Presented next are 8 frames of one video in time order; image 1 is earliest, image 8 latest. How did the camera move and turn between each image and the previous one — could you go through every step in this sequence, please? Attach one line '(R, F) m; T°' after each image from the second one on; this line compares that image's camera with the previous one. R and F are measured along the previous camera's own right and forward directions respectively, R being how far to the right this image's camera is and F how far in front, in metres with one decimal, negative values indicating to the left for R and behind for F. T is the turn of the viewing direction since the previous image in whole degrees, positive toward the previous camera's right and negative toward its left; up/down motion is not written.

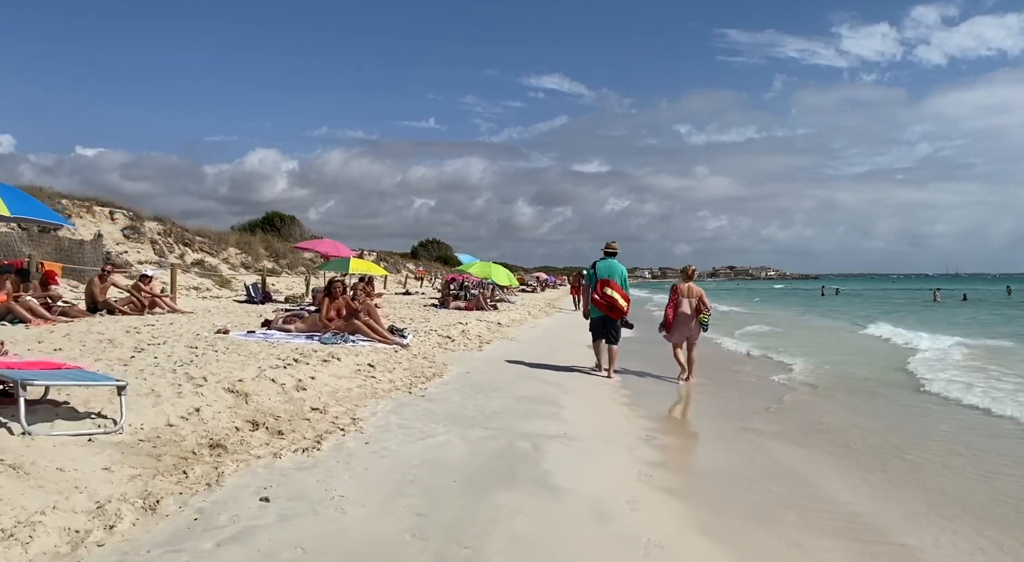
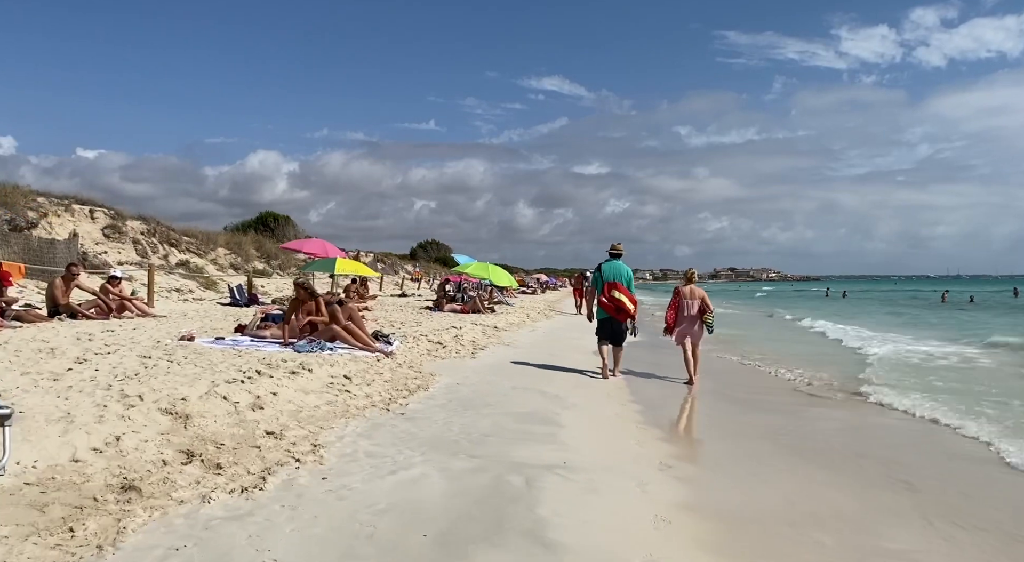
(+0.1, +0.9) m; 0°
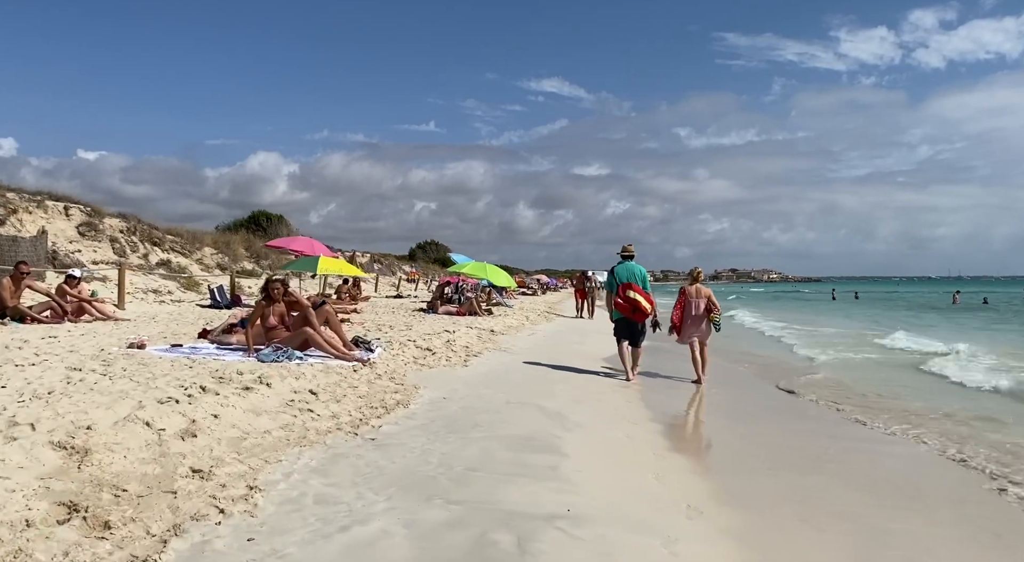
(+0.1, +1.1) m; 0°
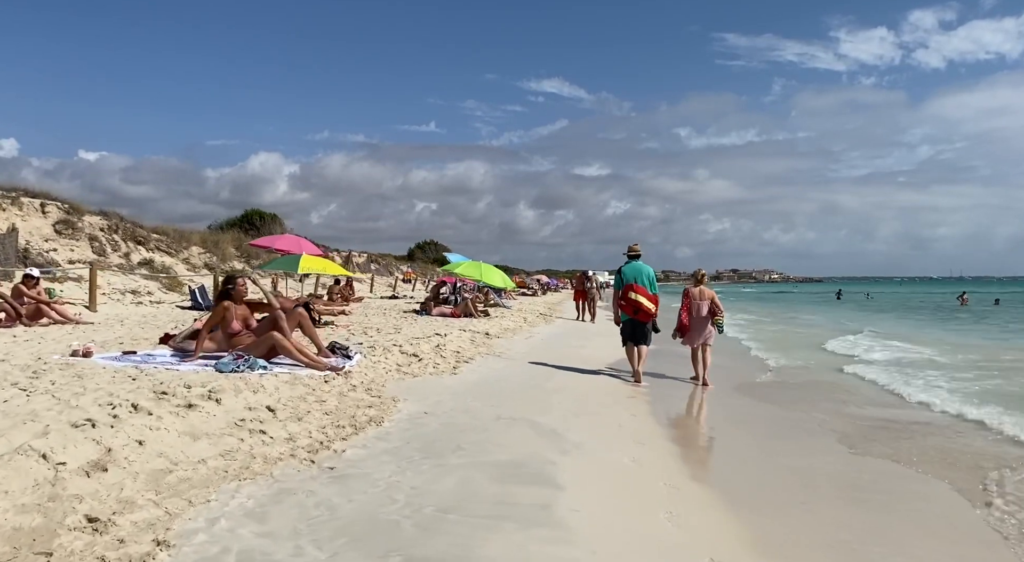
(+0.1, +0.9) m; 0°
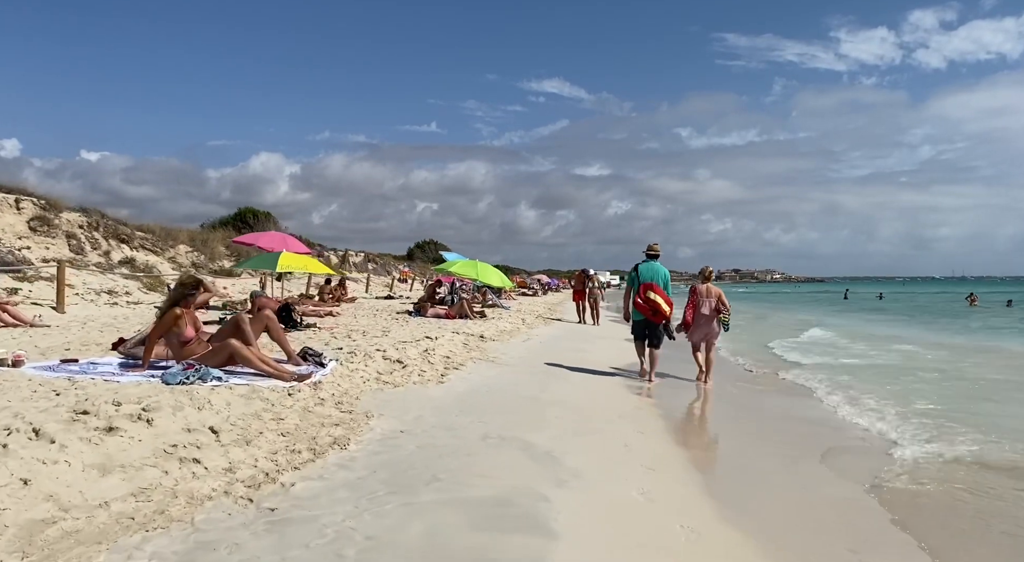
(+0.1, +0.9) m; 0°
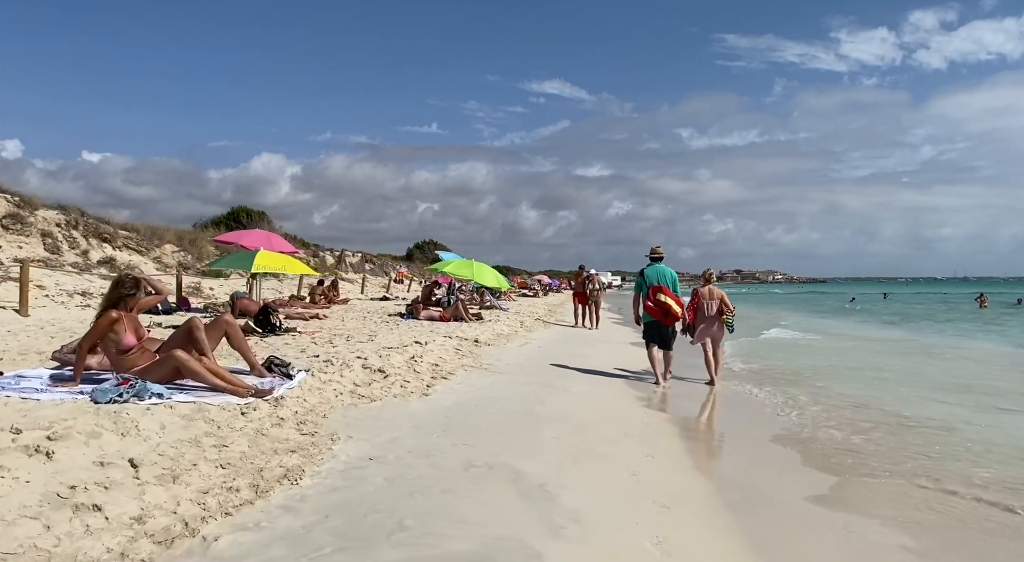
(+0.1, +0.9) m; 0°
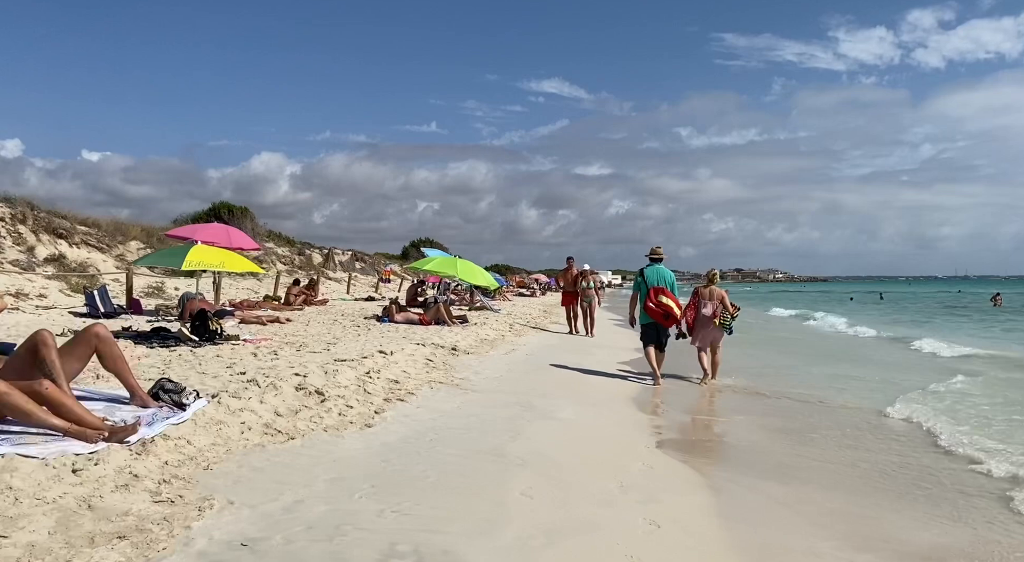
(+0.3, +1.6) m; 0°
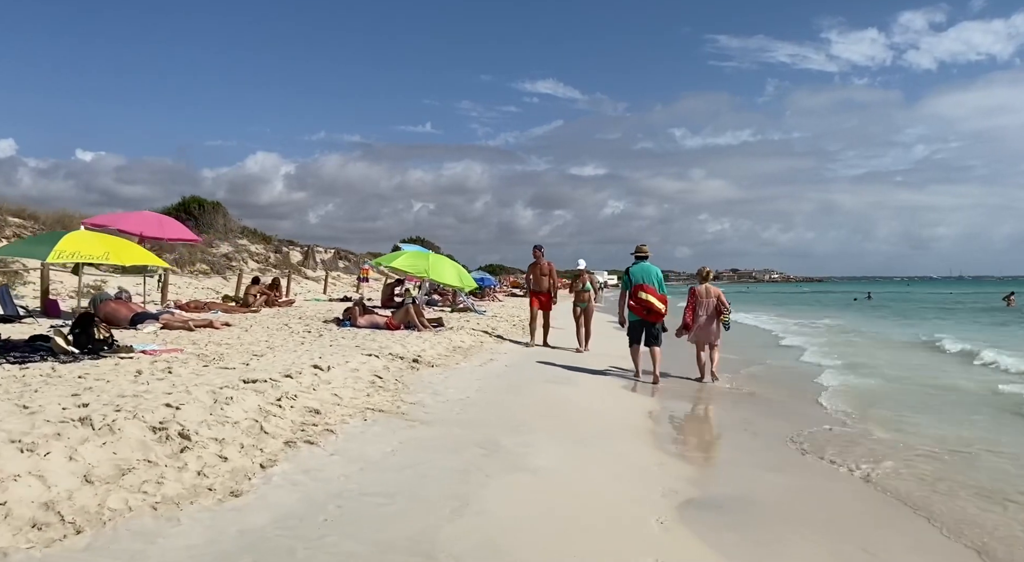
(+0.3, +2.1) m; 0°
